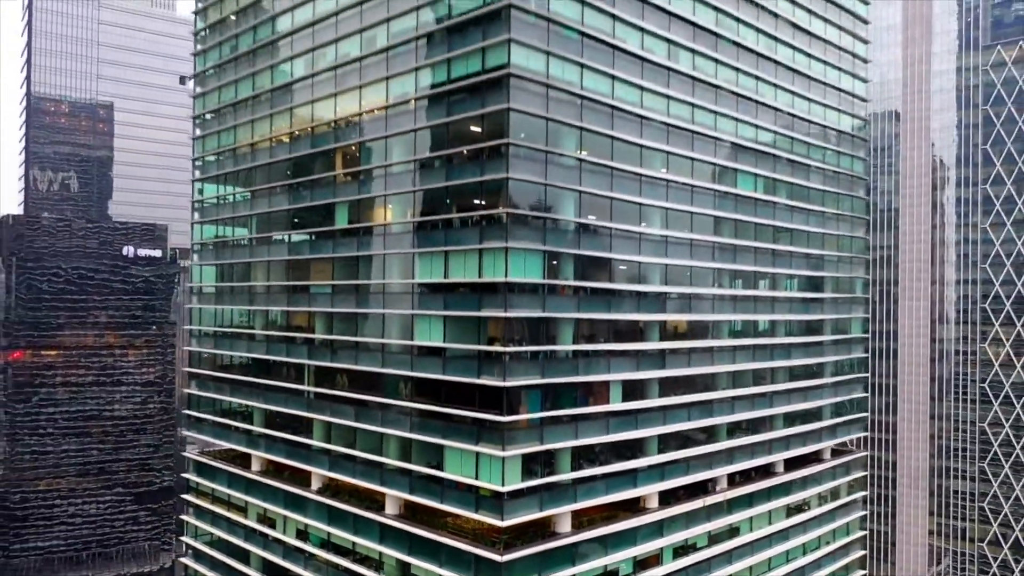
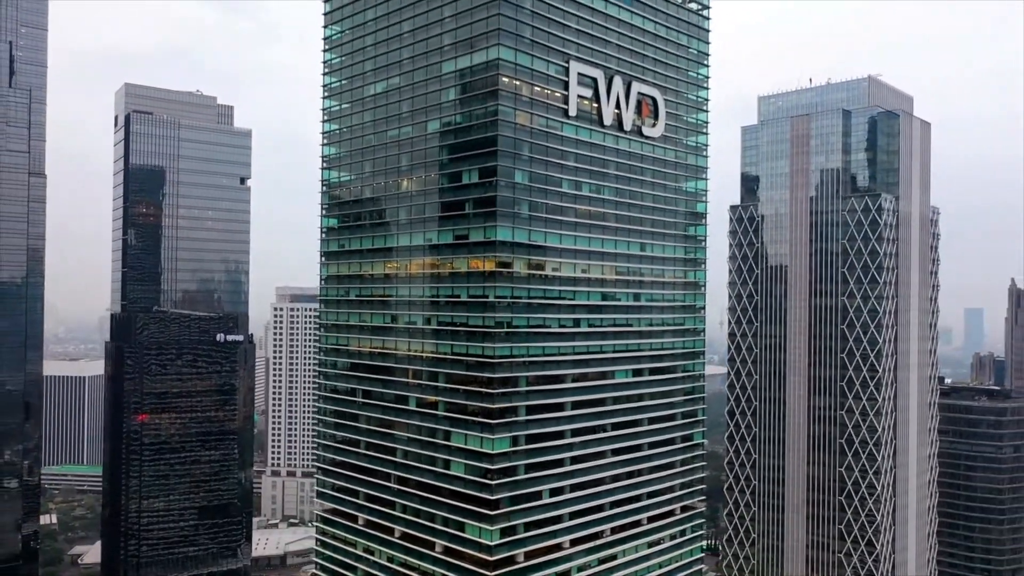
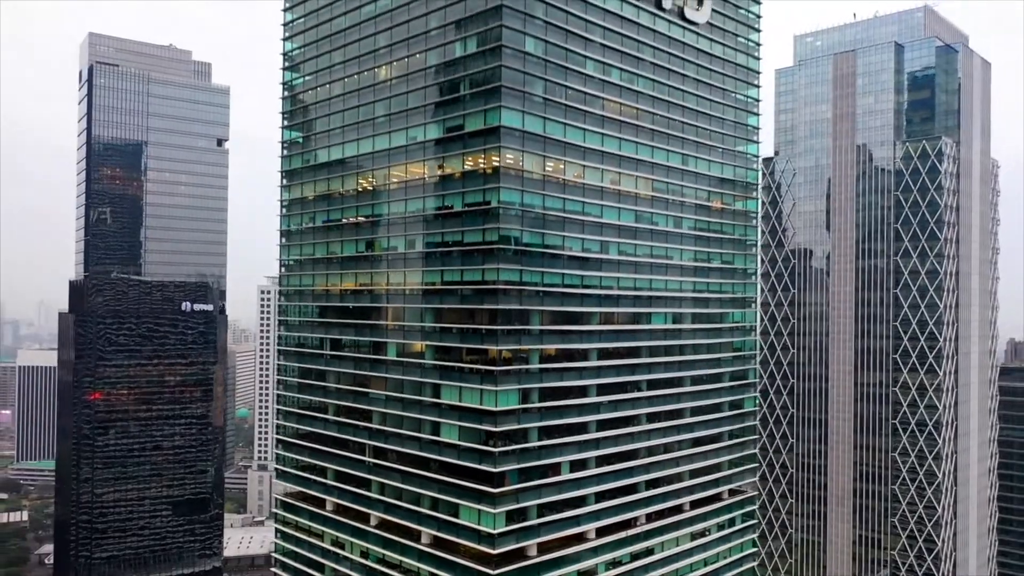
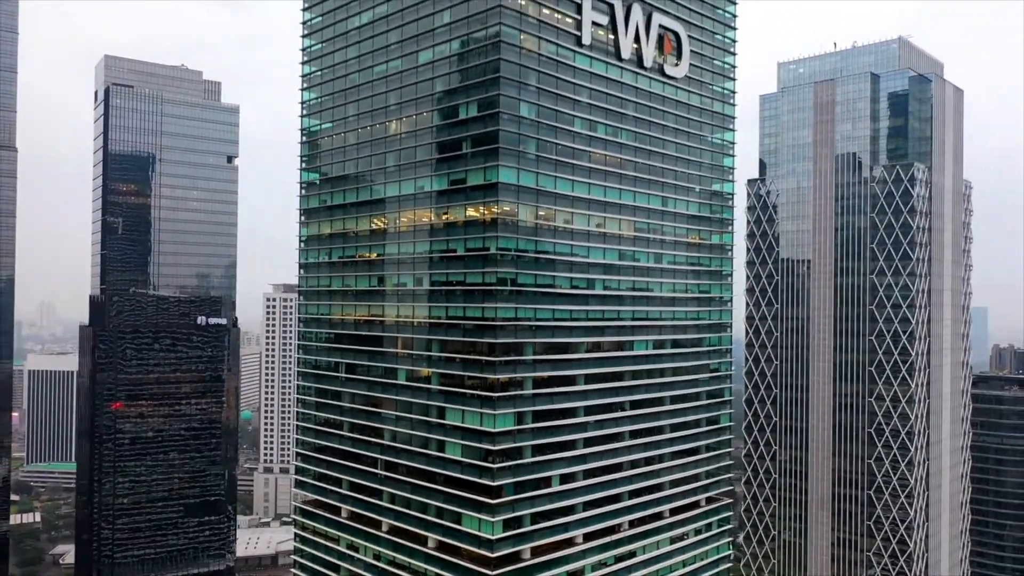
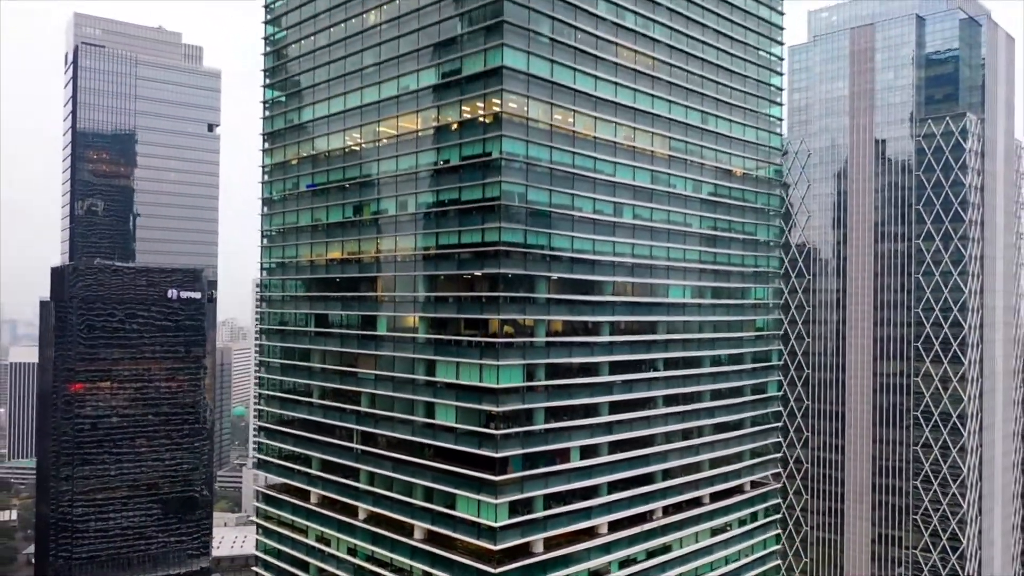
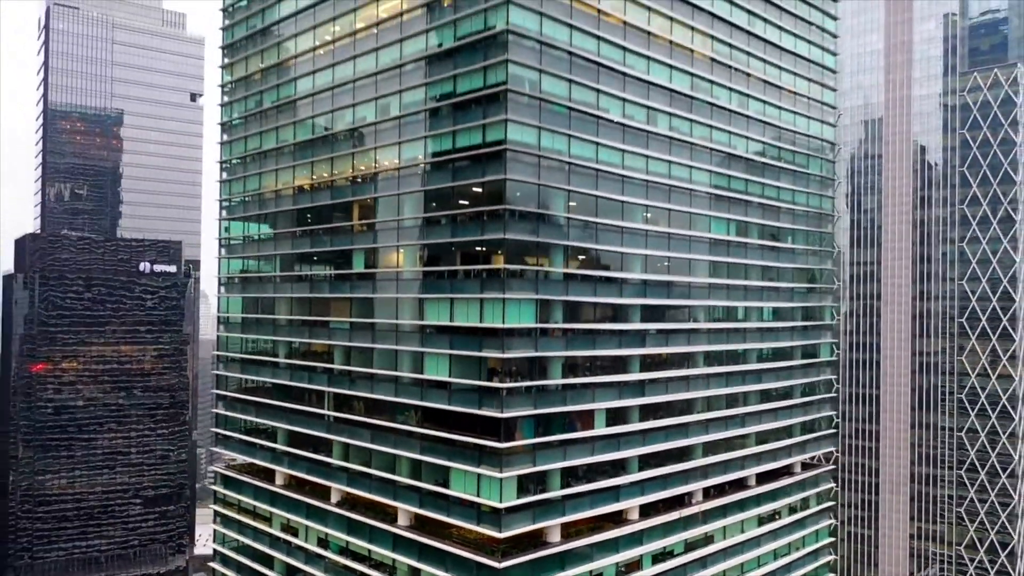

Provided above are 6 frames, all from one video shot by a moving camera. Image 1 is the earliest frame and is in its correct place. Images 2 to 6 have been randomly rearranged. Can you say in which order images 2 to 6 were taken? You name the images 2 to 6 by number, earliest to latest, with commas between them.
6, 5, 3, 4, 2
